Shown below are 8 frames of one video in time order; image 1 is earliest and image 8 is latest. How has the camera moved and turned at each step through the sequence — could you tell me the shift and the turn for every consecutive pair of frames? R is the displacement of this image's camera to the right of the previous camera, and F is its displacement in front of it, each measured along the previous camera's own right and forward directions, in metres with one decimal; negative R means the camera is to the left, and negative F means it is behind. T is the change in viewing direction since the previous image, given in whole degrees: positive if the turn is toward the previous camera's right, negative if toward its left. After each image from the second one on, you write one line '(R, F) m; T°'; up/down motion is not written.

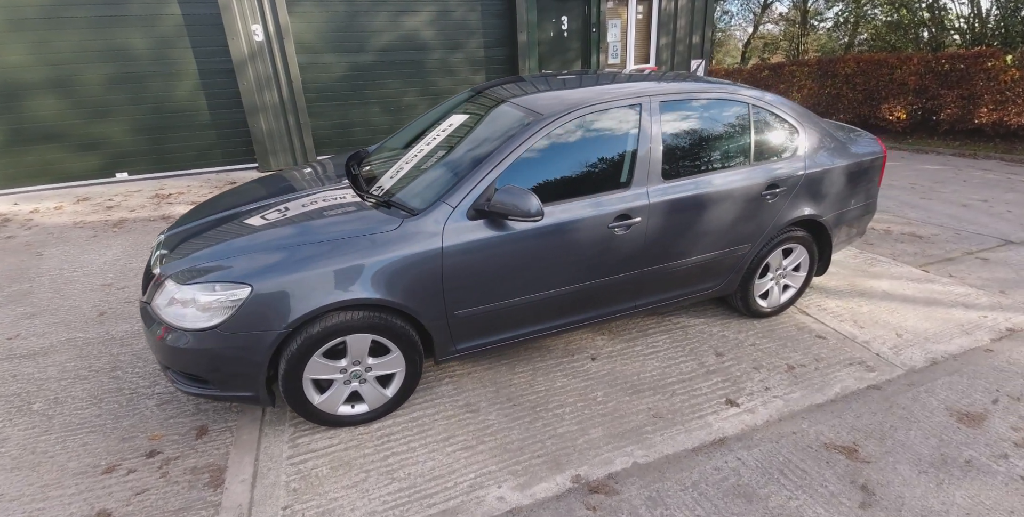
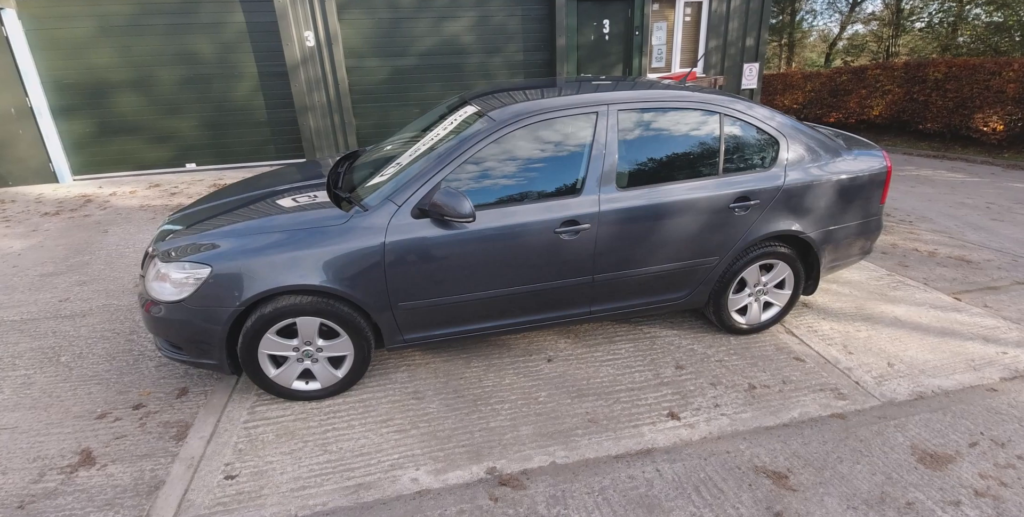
(+0.6, -0.1) m; -8°
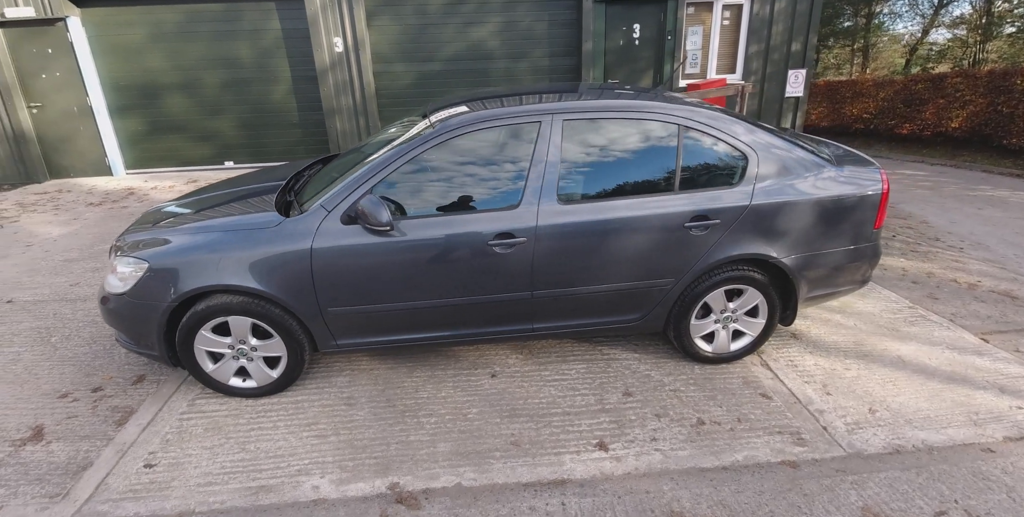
(+0.6, +0.1) m; -6°
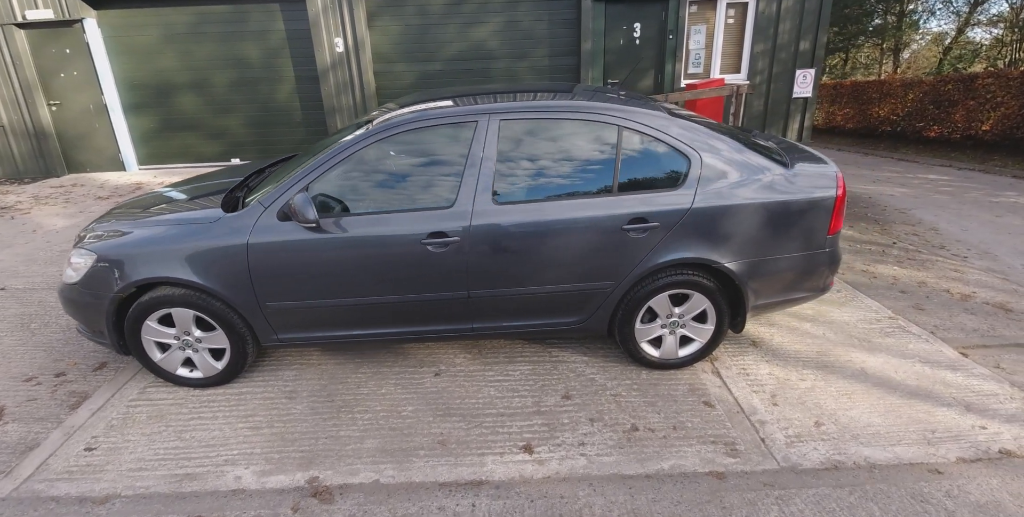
(+0.5, 0.0) m; -3°
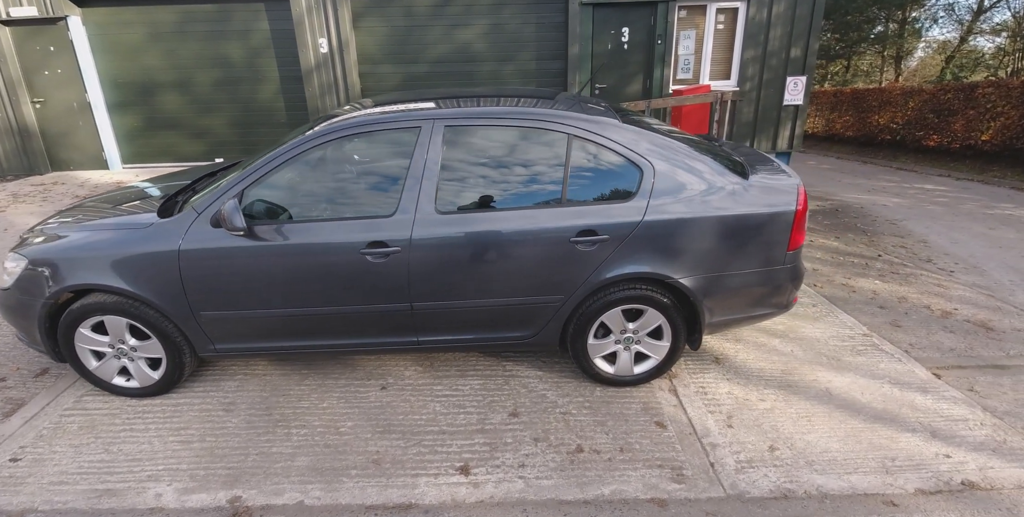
(+0.3, +0.1) m; 0°
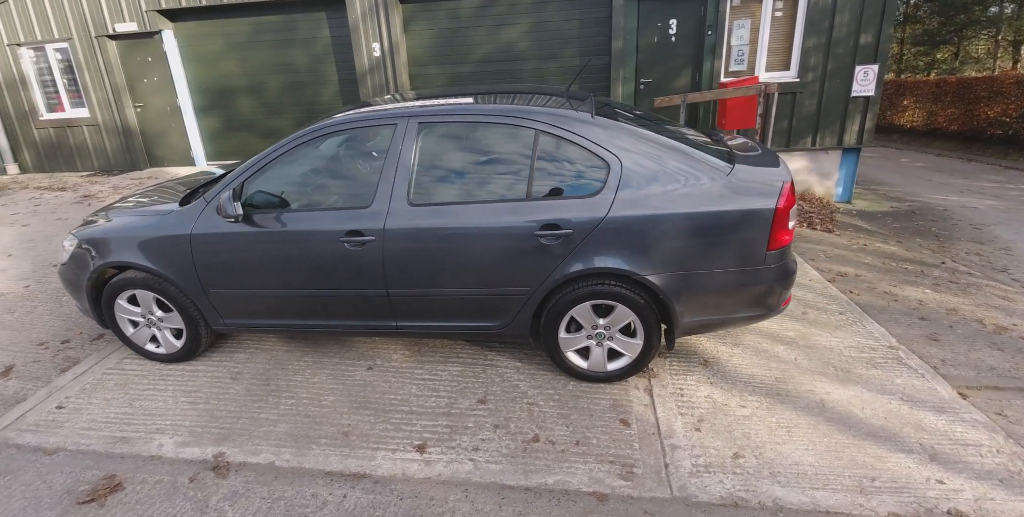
(+0.5, 0.0) m; -8°
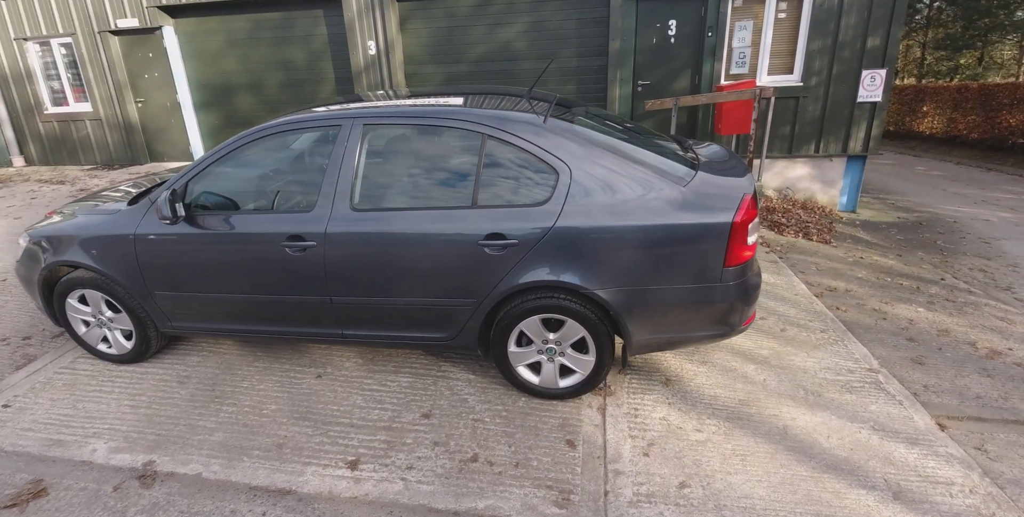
(+0.3, +0.1) m; -2°
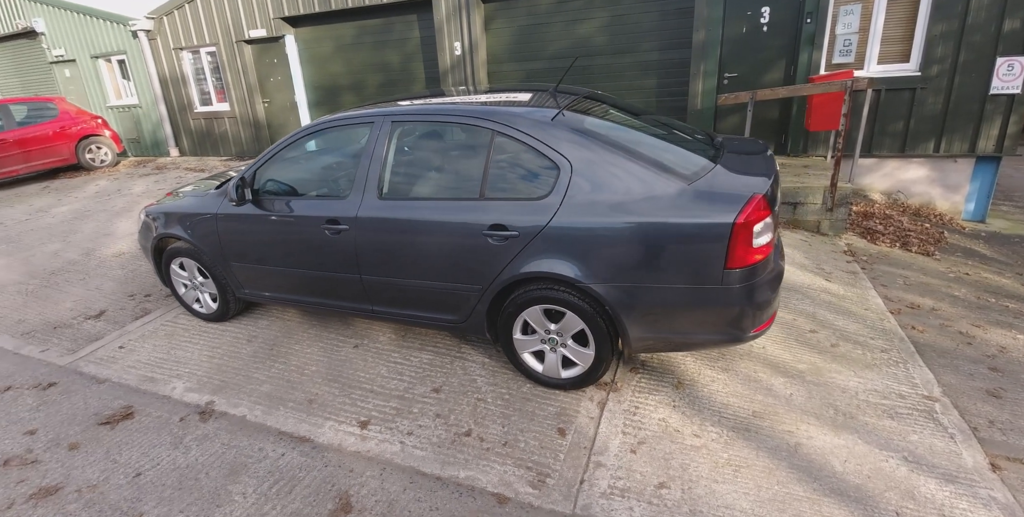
(+0.5, -0.1) m; -11°
